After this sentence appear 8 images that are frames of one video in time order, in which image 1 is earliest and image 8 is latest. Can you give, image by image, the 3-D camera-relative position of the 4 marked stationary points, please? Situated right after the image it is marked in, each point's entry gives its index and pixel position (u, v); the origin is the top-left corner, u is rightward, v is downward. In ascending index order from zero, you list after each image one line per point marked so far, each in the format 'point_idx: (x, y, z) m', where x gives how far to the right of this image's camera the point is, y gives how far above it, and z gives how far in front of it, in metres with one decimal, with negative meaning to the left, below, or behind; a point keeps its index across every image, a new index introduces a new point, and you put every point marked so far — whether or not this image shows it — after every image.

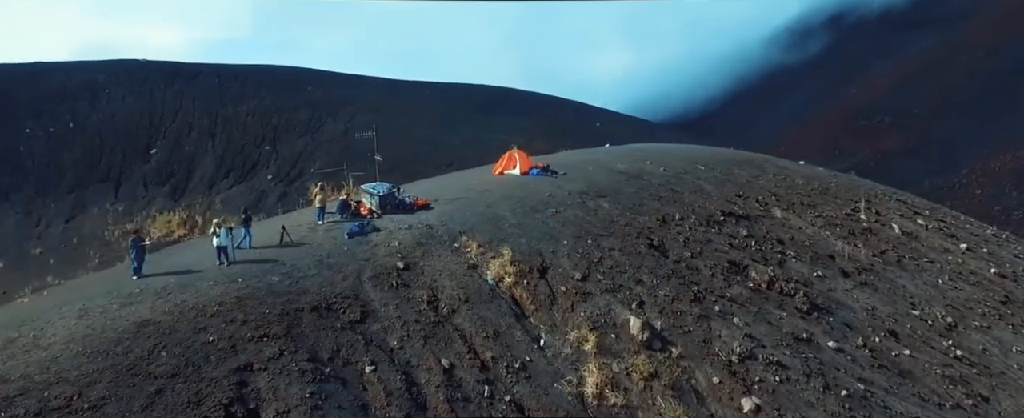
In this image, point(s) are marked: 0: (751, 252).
0: (+4.4, -0.8, +10.6) m
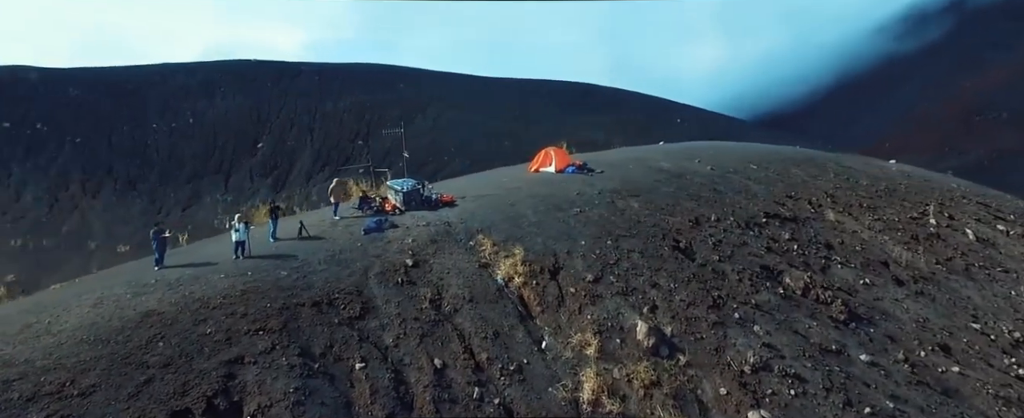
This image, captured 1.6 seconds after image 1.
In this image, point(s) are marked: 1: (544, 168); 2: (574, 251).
0: (+4.8, -0.8, +10.0) m
1: (+0.9, +1.1, +15.3) m
2: (+0.9, -0.6, +8.2) m
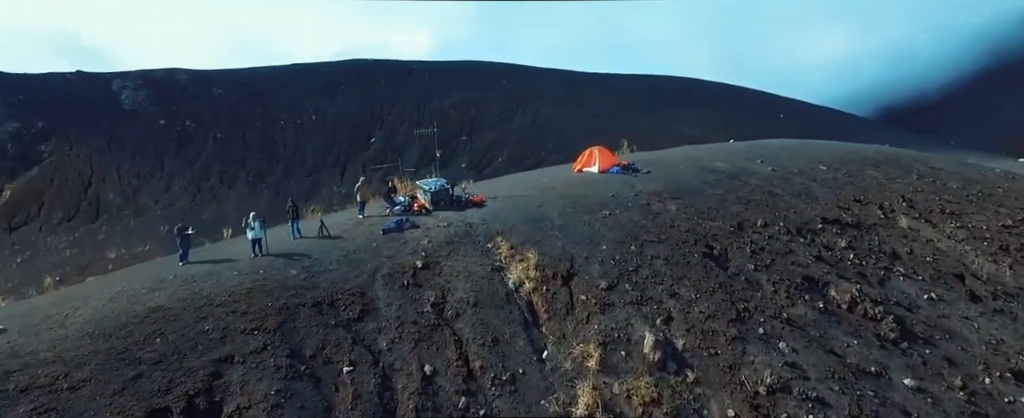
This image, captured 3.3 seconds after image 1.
0: (+5.2, -0.9, +9.3) m
1: (+2.0, +1.0, +15.0) m
2: (+1.1, -0.6, +7.9) m
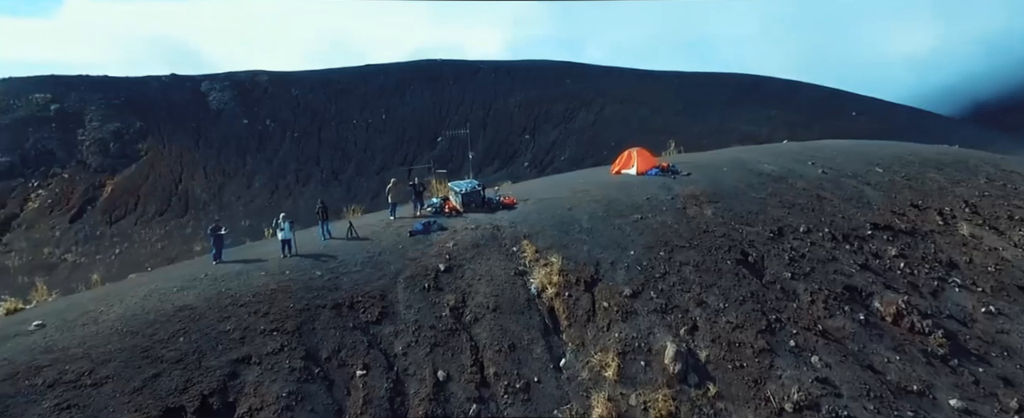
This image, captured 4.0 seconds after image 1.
0: (+5.6, -1.0, +8.7) m
1: (+2.9, +1.0, +14.7) m
2: (+1.4, -0.7, +7.7) m
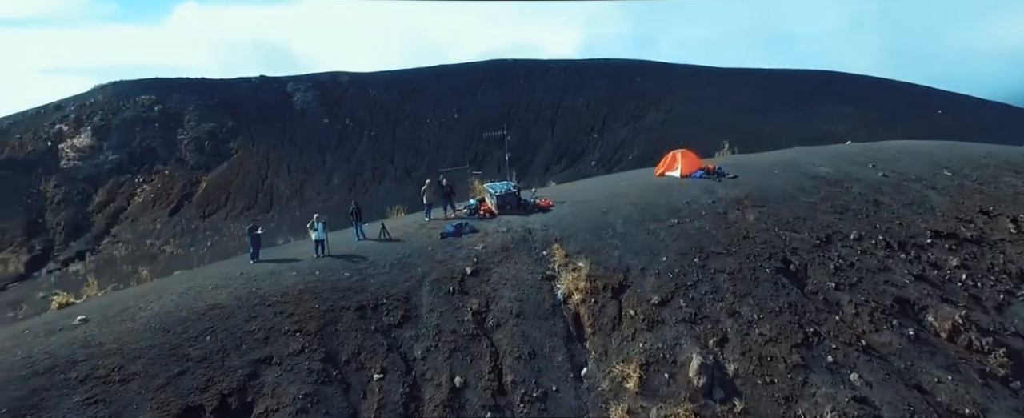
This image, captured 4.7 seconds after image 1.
0: (+6.0, -1.1, +8.1) m
1: (+3.8, +0.9, +14.3) m
2: (+1.8, -0.7, +7.5) m
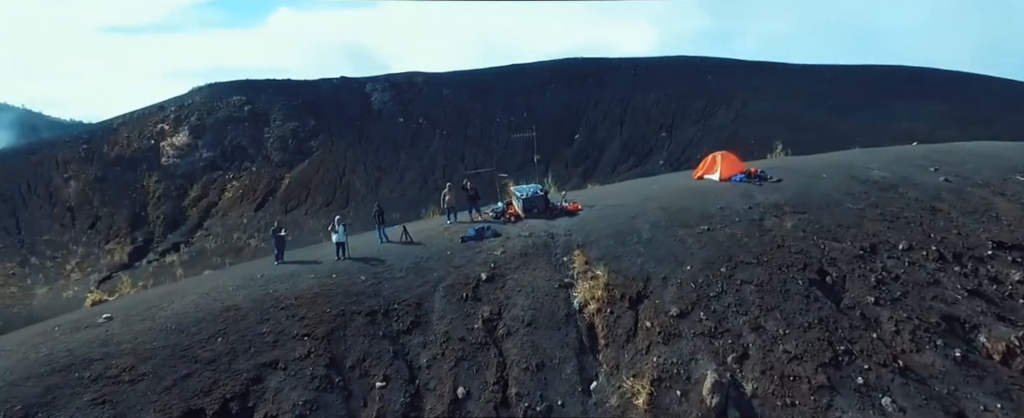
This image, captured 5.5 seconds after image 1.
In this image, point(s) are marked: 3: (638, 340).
0: (+6.3, -1.2, +7.5) m
1: (+4.6, +0.8, +13.8) m
2: (+2.0, -0.8, +7.2) m
3: (+1.3, -1.4, +6.1) m
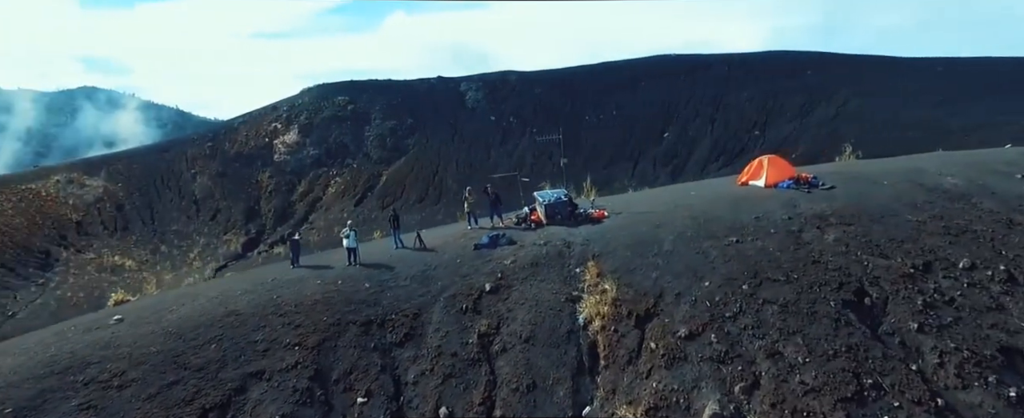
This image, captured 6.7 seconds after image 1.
0: (+6.3, -1.4, +6.6) m
1: (+5.3, +0.6, +13.0) m
2: (+2.0, -1.0, +6.7) m
3: (+1.2, -1.5, +5.7) m
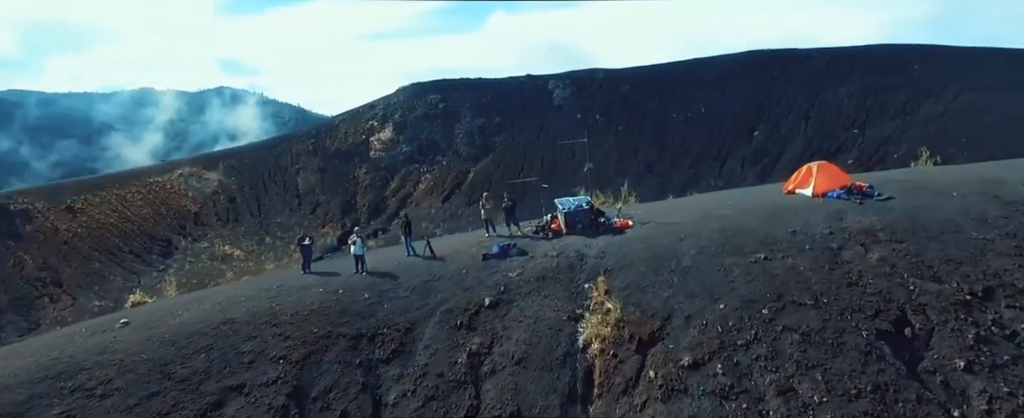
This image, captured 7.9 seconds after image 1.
0: (+6.2, -1.7, +5.6) m
1: (+5.9, +0.4, +12.1) m
2: (+2.0, -1.1, +6.2) m
3: (+1.1, -1.7, +5.3) m
